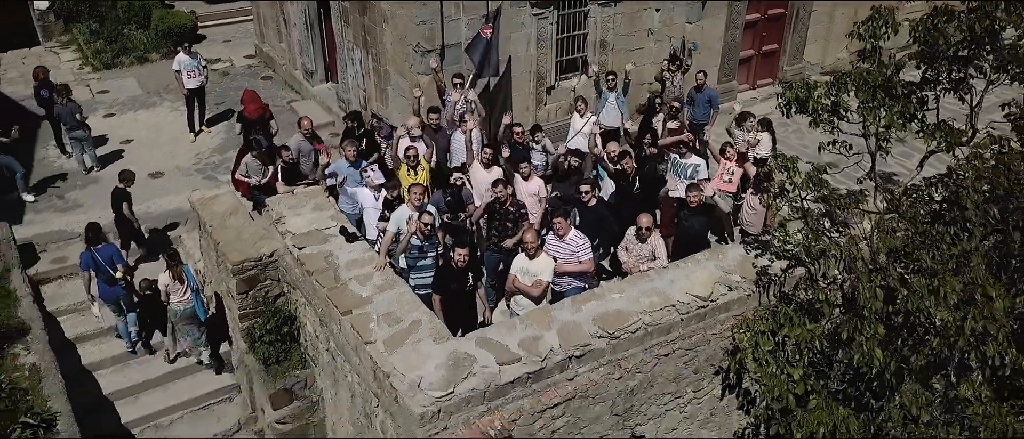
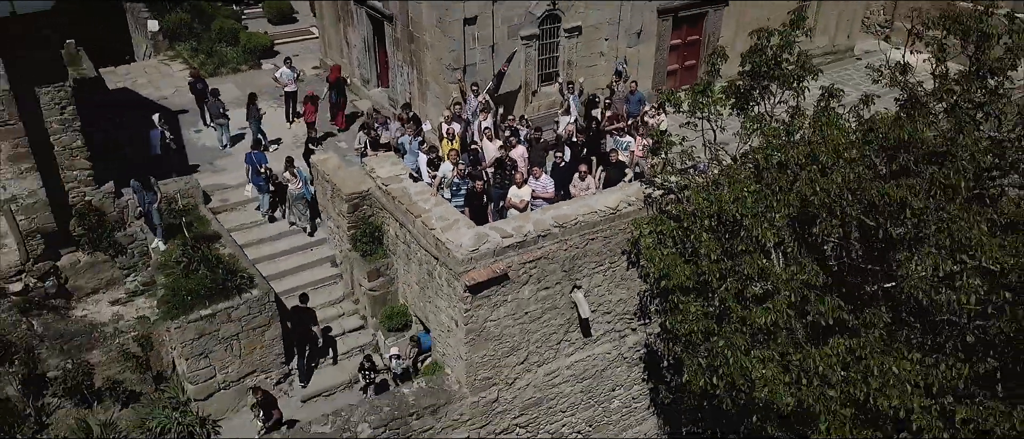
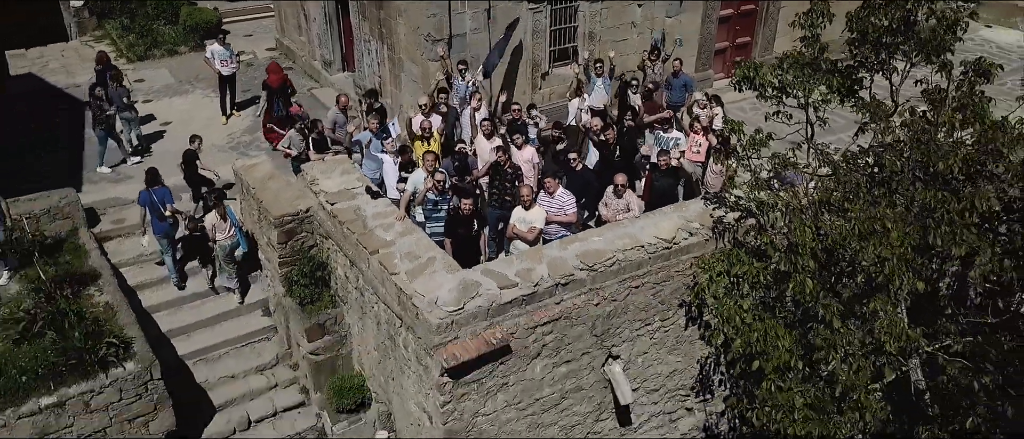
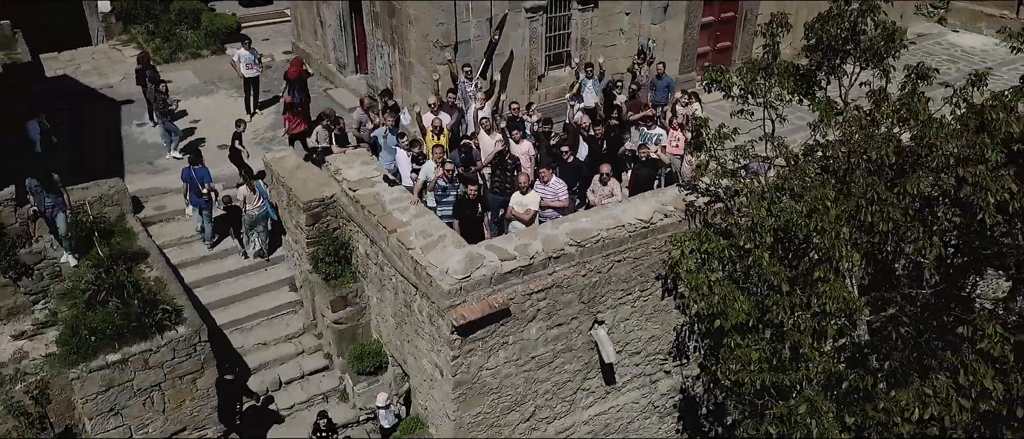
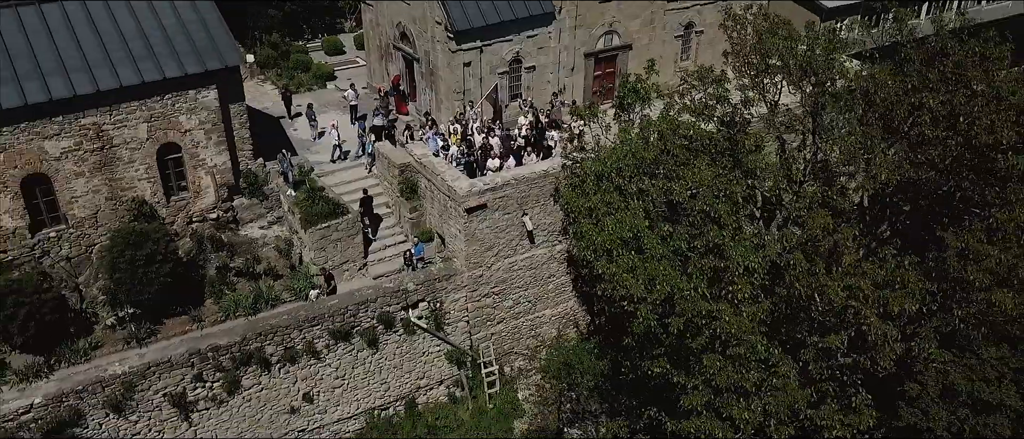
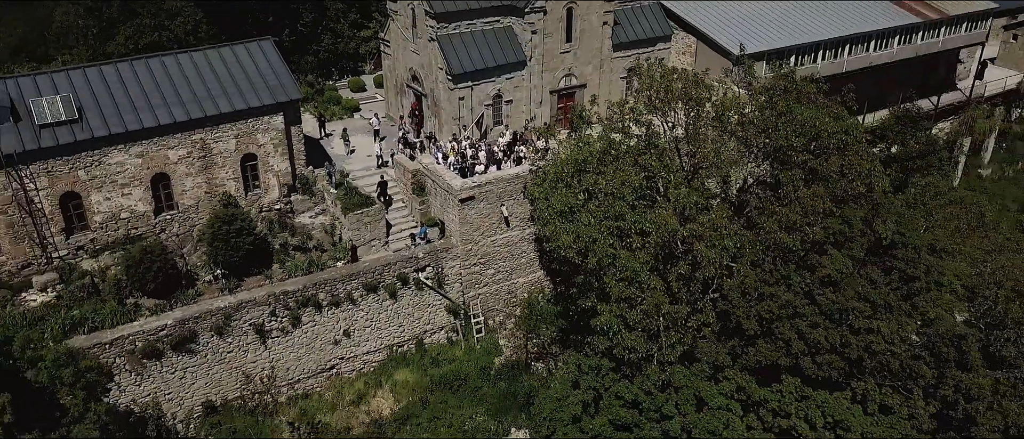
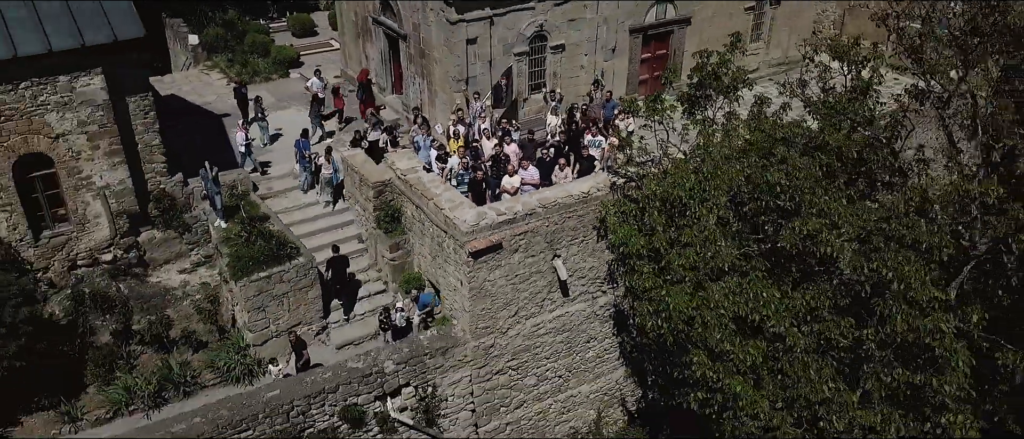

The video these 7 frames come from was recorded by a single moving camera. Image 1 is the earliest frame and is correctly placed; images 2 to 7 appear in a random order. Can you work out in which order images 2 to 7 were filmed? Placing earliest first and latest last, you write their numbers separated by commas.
3, 4, 2, 7, 5, 6
